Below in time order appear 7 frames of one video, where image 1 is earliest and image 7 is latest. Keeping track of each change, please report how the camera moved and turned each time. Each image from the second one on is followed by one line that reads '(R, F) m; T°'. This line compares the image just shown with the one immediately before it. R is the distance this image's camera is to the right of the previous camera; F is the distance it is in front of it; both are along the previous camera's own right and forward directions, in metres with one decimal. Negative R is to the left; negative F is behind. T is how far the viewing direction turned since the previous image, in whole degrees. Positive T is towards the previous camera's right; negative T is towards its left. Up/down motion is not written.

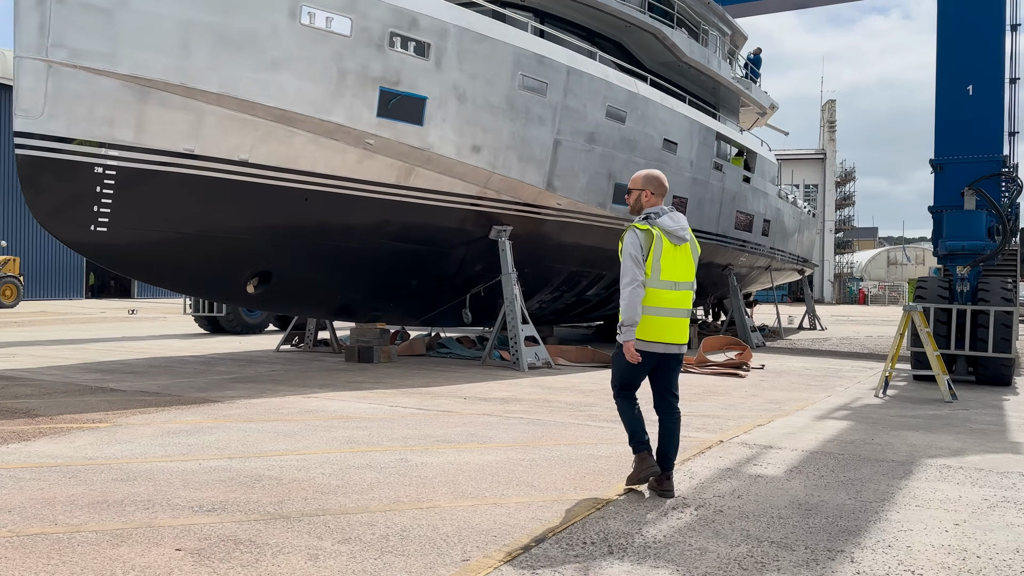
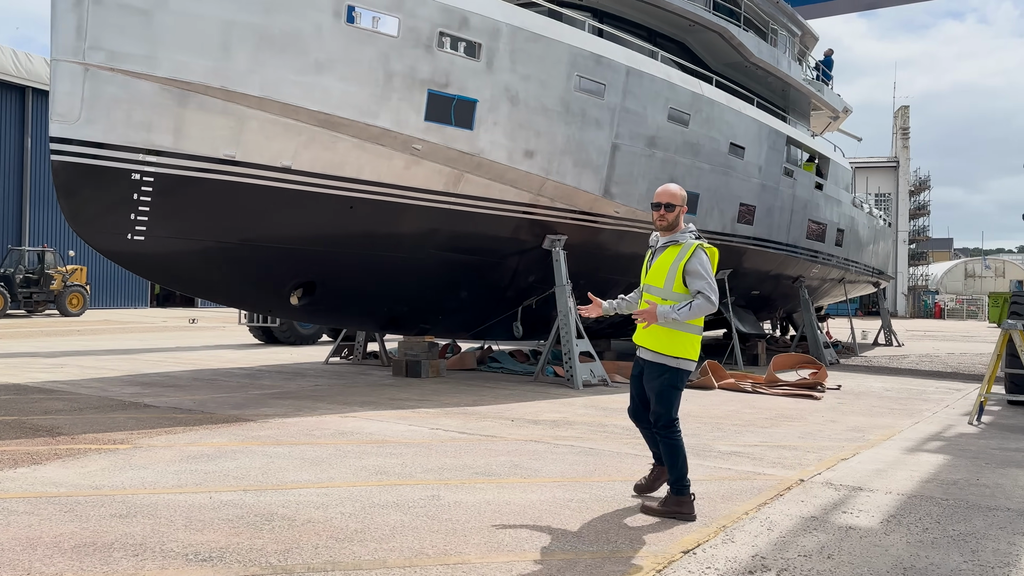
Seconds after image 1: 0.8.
(+0.1, +0.5) m; -4°
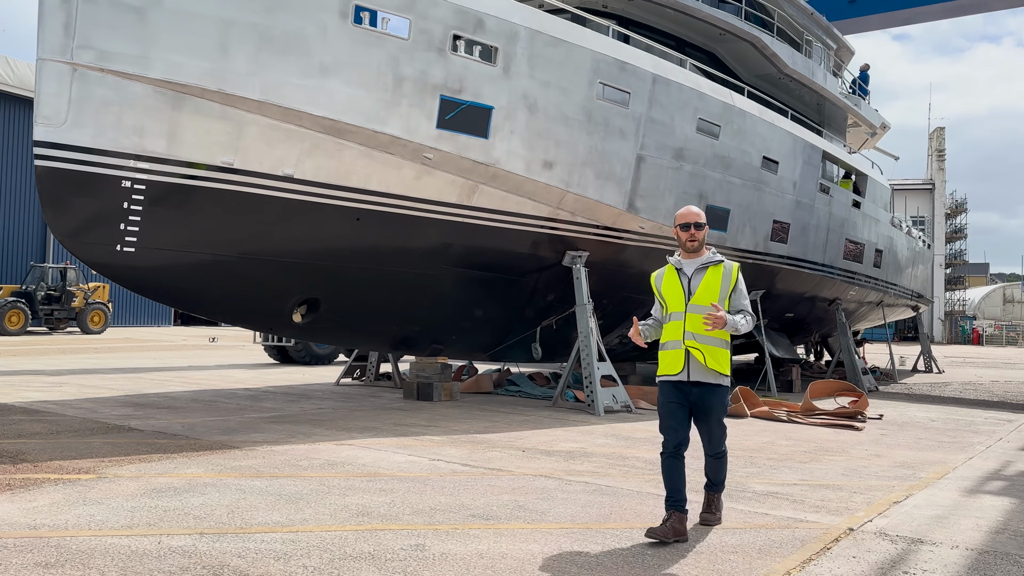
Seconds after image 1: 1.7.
(+0.1, +0.5) m; -2°
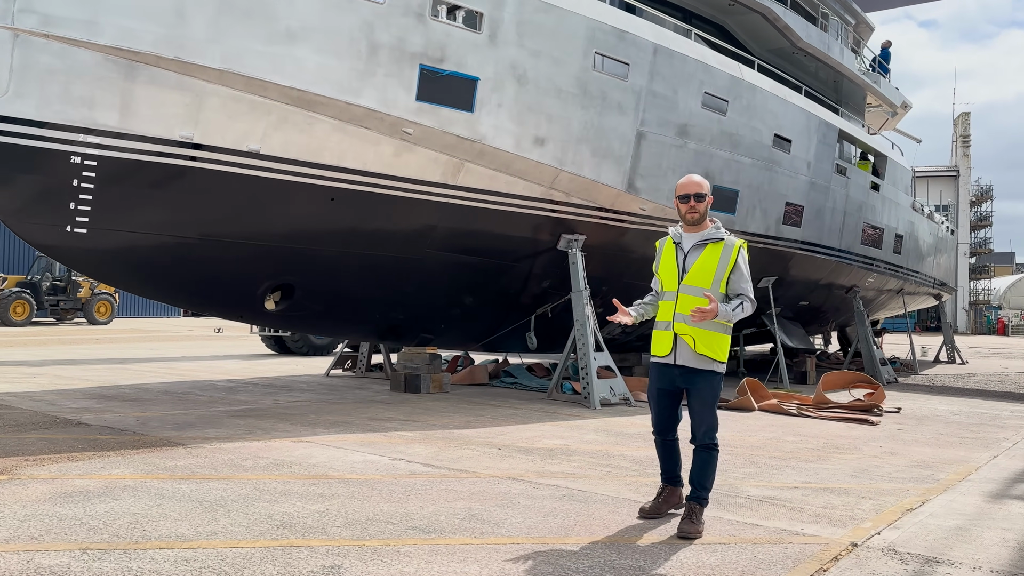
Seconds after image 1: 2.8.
(+0.3, +0.5) m; -1°
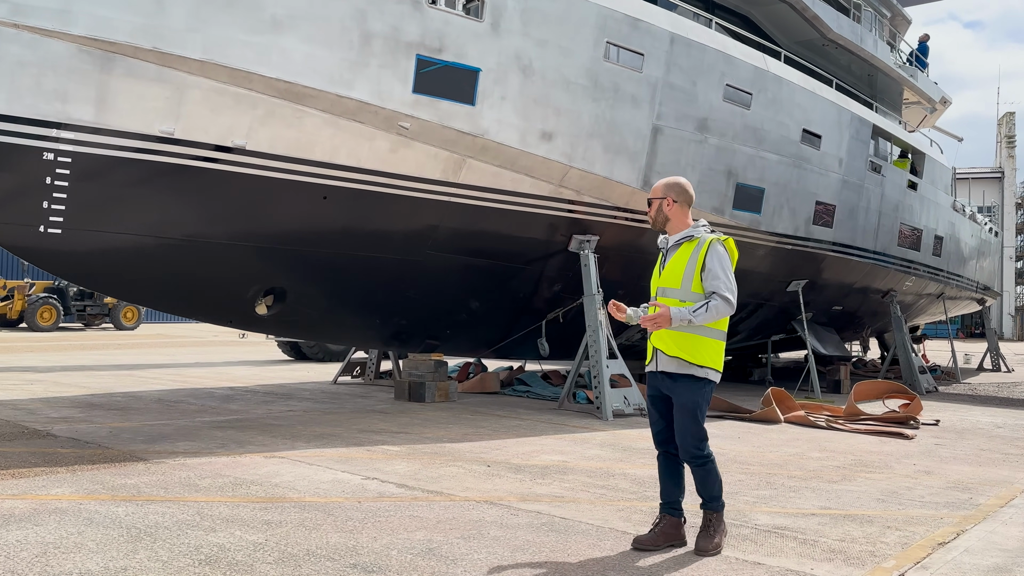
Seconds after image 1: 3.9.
(+0.3, +0.4) m; -2°
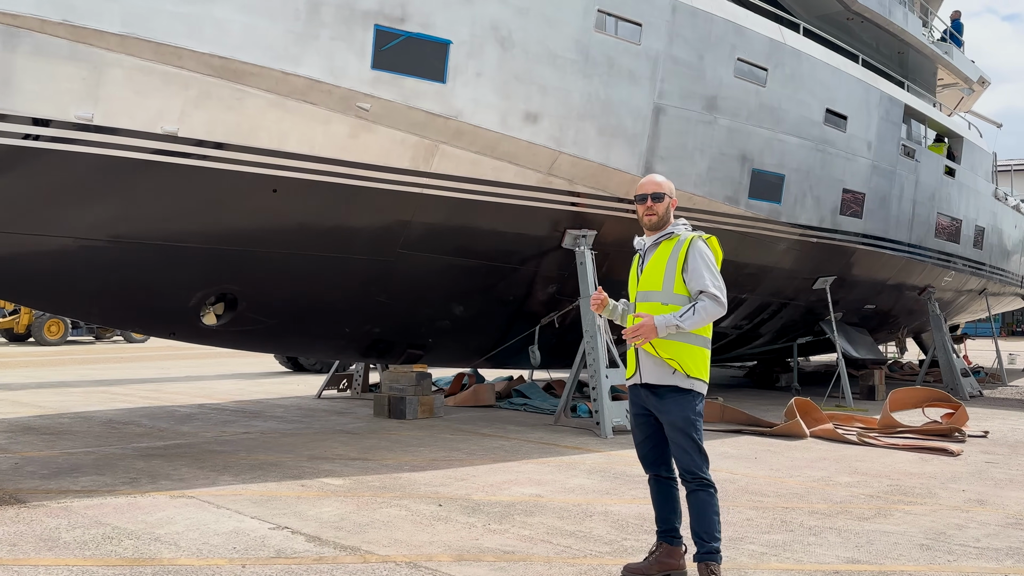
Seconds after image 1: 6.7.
(+0.4, +0.8) m; -2°
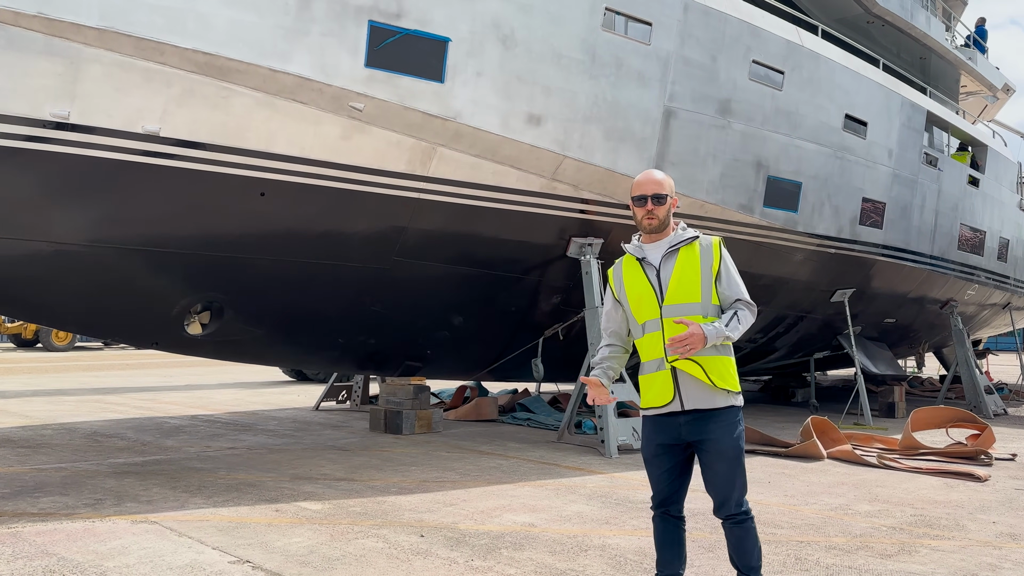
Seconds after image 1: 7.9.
(+0.1, +0.3) m; -1°
